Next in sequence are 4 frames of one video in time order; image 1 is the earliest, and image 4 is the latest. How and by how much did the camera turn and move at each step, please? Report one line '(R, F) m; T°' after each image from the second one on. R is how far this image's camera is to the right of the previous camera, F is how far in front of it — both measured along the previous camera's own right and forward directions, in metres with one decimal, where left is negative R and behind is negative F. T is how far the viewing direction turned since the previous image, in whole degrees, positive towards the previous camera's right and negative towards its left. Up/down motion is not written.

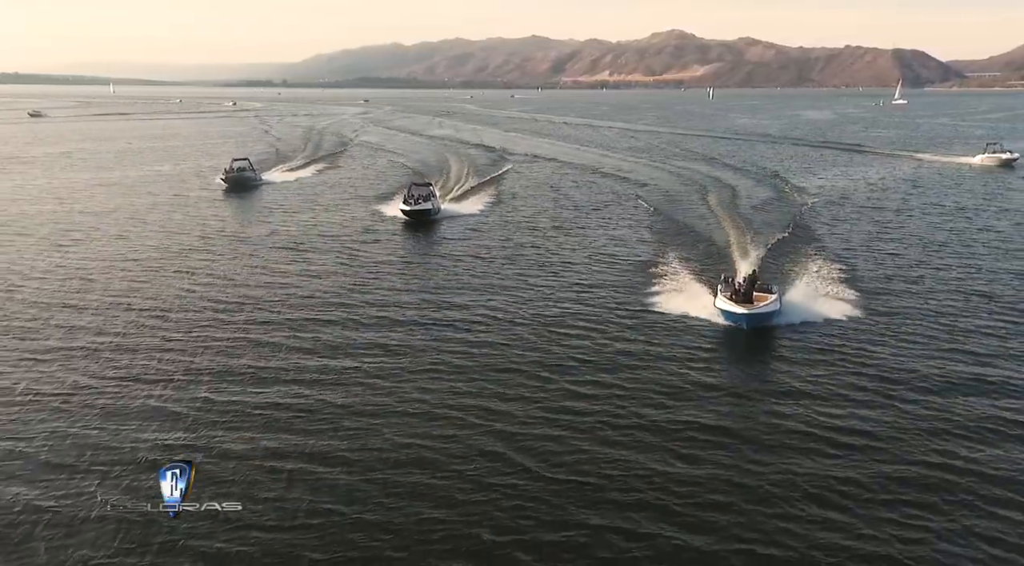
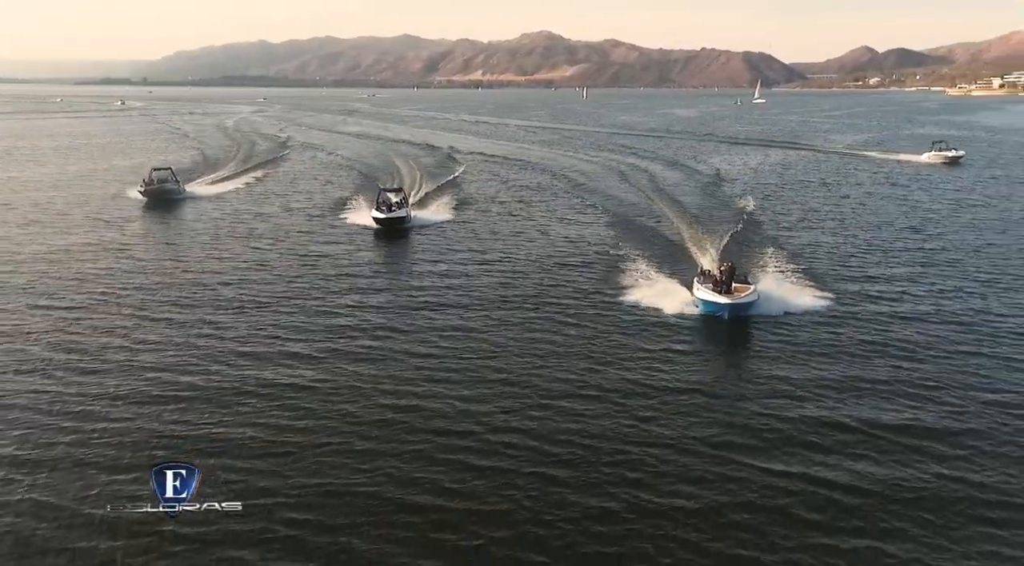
(-10.4, -13.5) m; +9°
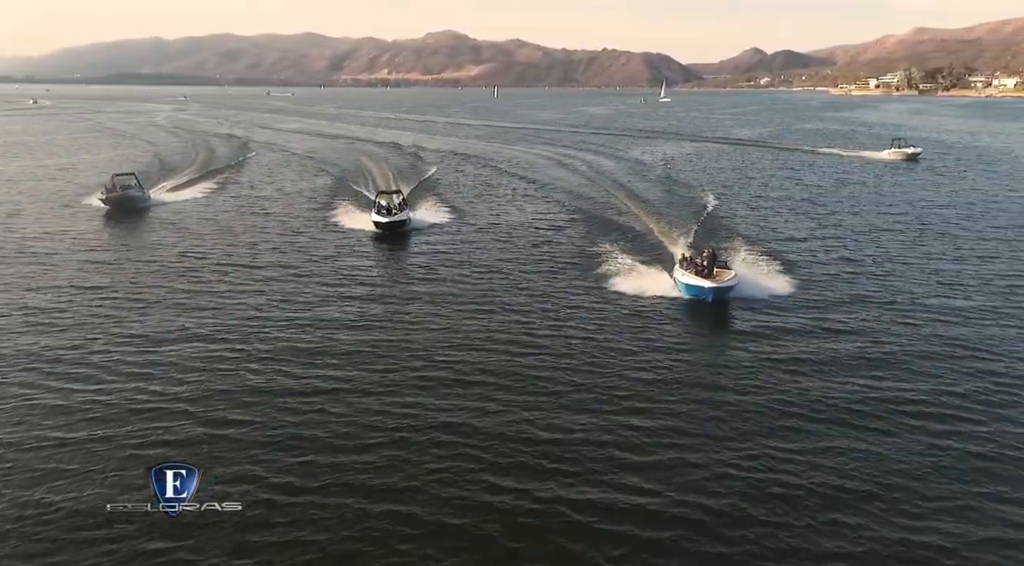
(-7.2, -12.9) m; +7°
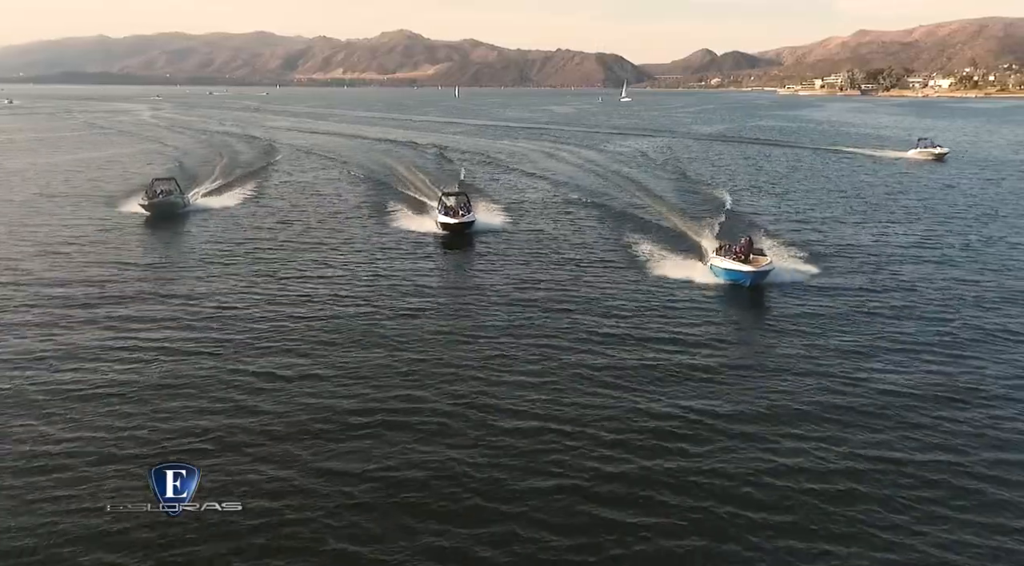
(-7.1, -14.6) m; +3°
